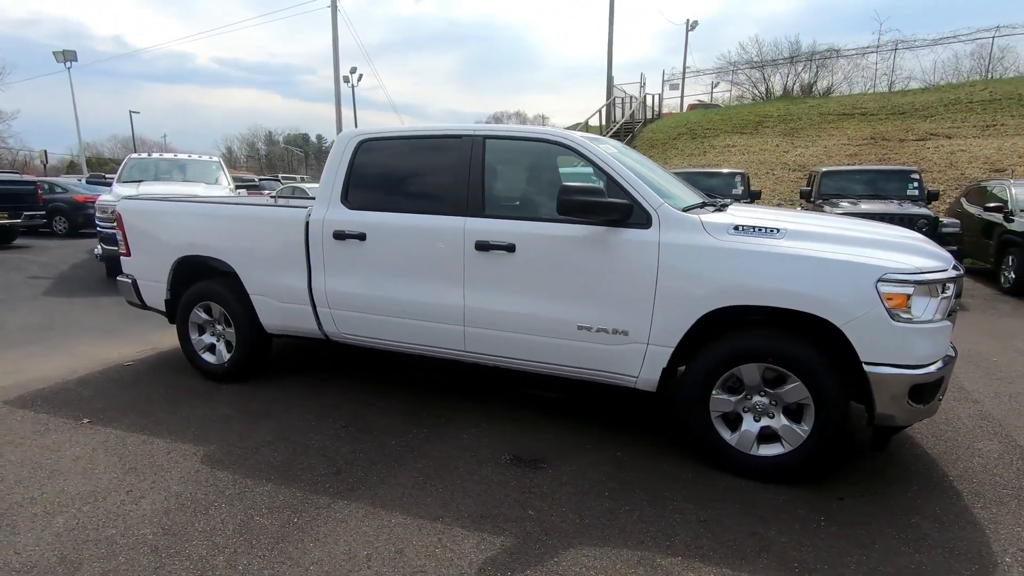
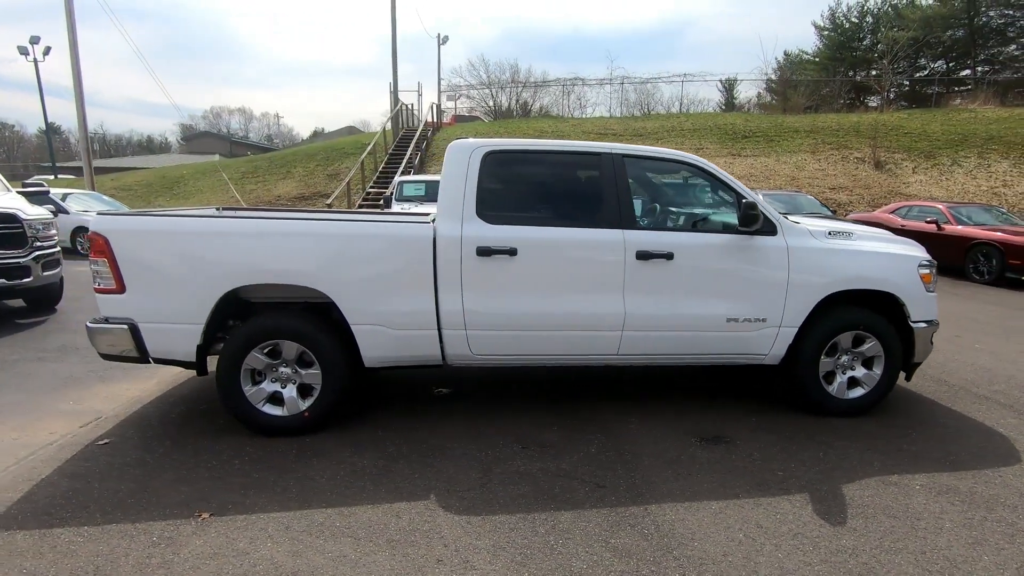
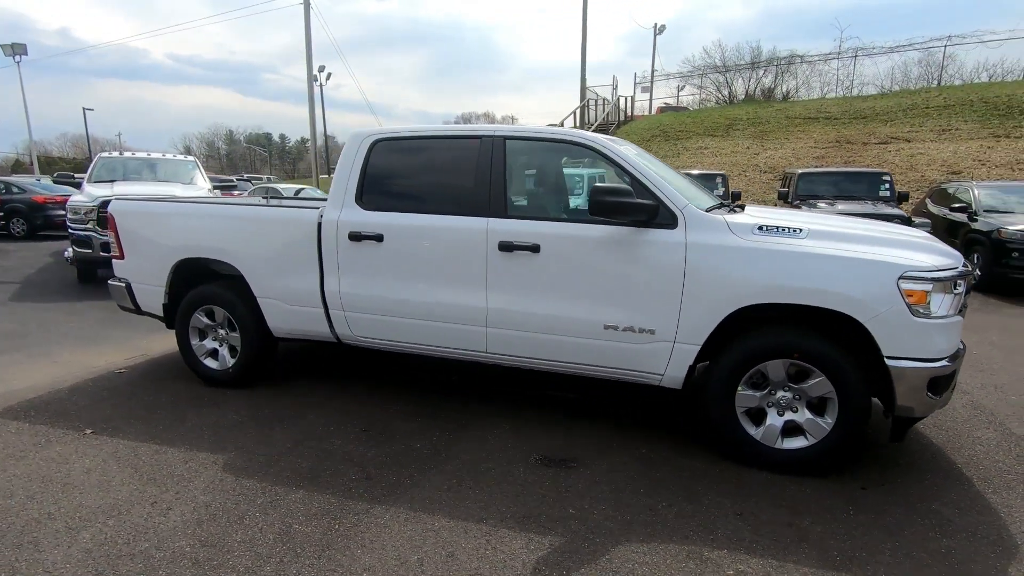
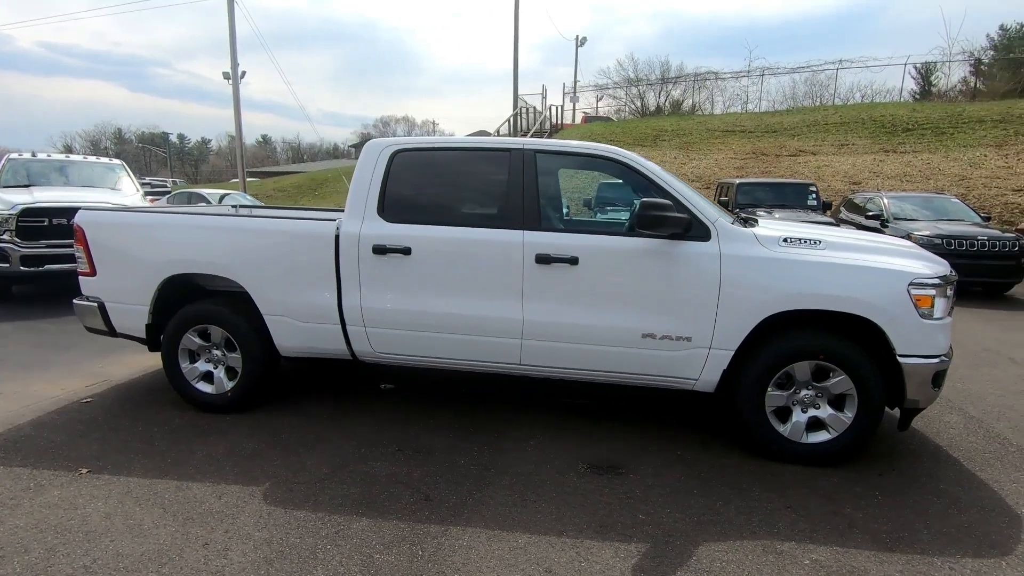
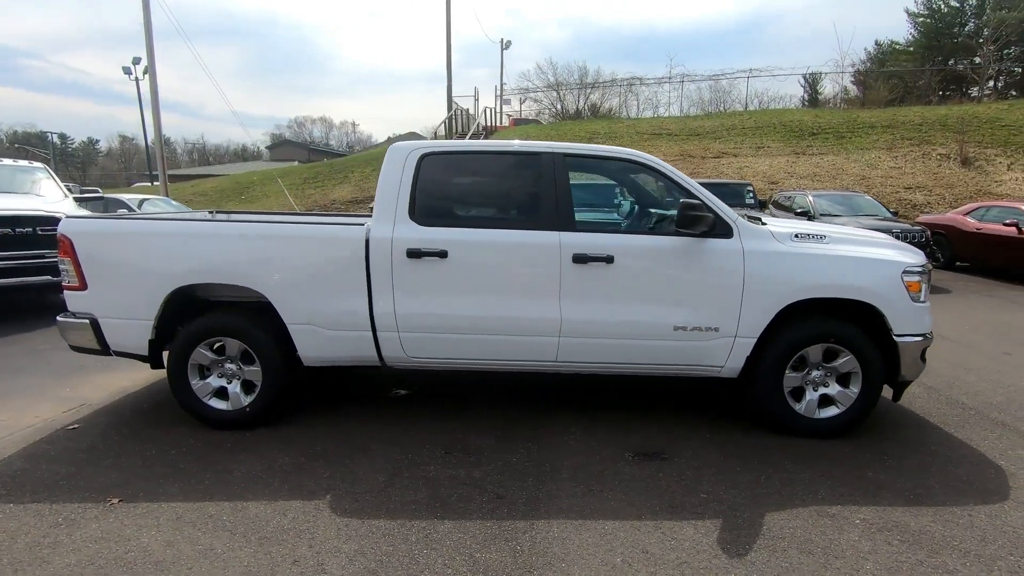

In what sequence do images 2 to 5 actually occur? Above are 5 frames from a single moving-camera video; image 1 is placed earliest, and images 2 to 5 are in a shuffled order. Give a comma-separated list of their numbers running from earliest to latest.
3, 4, 5, 2
